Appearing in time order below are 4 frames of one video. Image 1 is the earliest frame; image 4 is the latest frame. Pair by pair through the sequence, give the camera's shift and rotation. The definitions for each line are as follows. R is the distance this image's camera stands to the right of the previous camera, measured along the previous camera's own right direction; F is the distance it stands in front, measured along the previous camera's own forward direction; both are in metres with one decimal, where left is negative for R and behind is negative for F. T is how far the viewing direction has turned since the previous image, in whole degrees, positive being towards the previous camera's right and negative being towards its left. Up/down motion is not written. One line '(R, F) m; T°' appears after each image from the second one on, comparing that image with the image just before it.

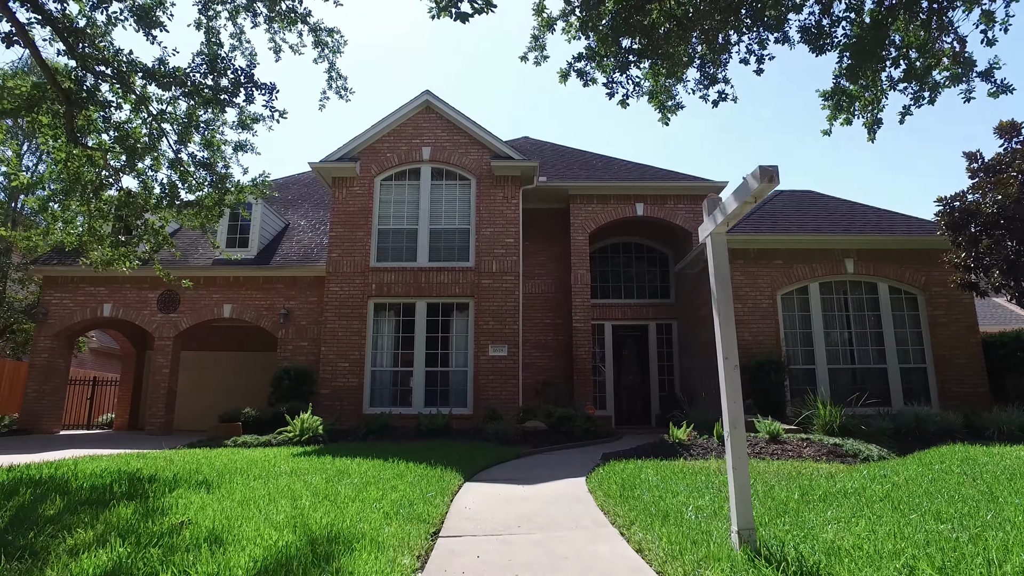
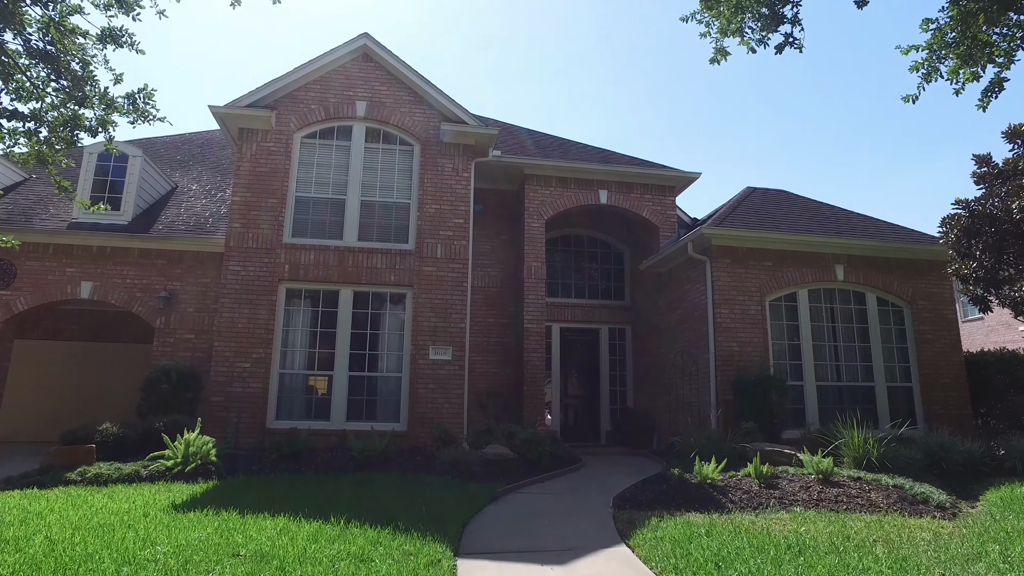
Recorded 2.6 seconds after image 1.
(-0.9, +2.4) m; +9°
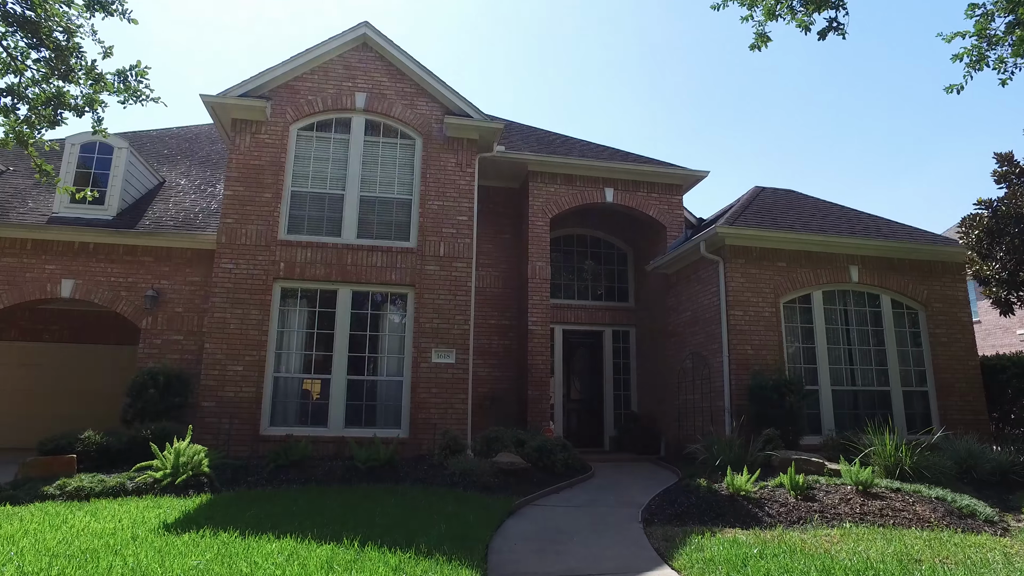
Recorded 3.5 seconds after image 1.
(-0.3, +0.5) m; +1°
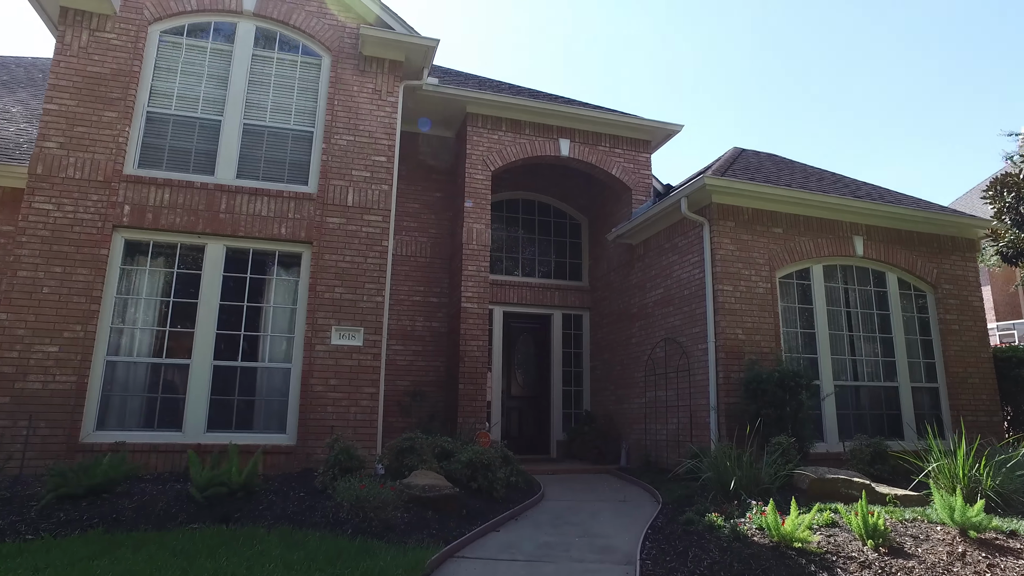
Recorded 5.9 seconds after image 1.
(+0.1, +2.5) m; +6°
